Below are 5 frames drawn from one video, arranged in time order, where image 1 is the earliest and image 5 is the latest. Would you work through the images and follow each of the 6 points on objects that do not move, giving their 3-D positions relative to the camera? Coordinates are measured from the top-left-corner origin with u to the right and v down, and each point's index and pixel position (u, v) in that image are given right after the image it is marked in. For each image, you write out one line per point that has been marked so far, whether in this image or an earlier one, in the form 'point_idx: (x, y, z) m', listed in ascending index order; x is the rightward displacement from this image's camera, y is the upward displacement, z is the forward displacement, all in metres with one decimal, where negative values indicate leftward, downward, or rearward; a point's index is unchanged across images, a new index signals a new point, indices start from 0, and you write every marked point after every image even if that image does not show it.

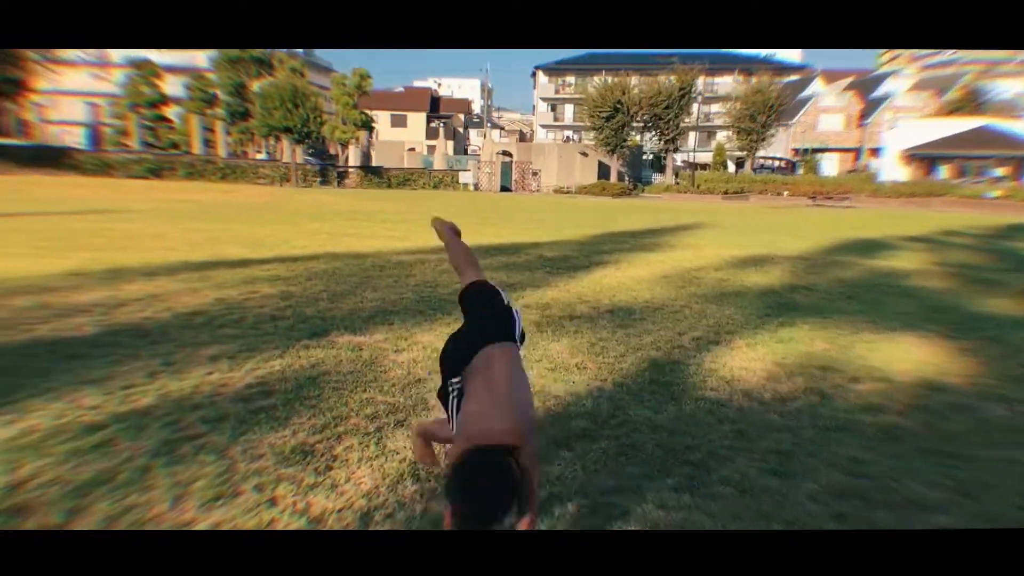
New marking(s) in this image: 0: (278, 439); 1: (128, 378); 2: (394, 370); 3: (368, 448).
0: (-0.9, -0.6, +2.9) m
1: (-2.0, -0.5, +3.7) m
2: (-0.6, -0.4, +4.0) m
3: (-0.6, -0.6, +2.8) m
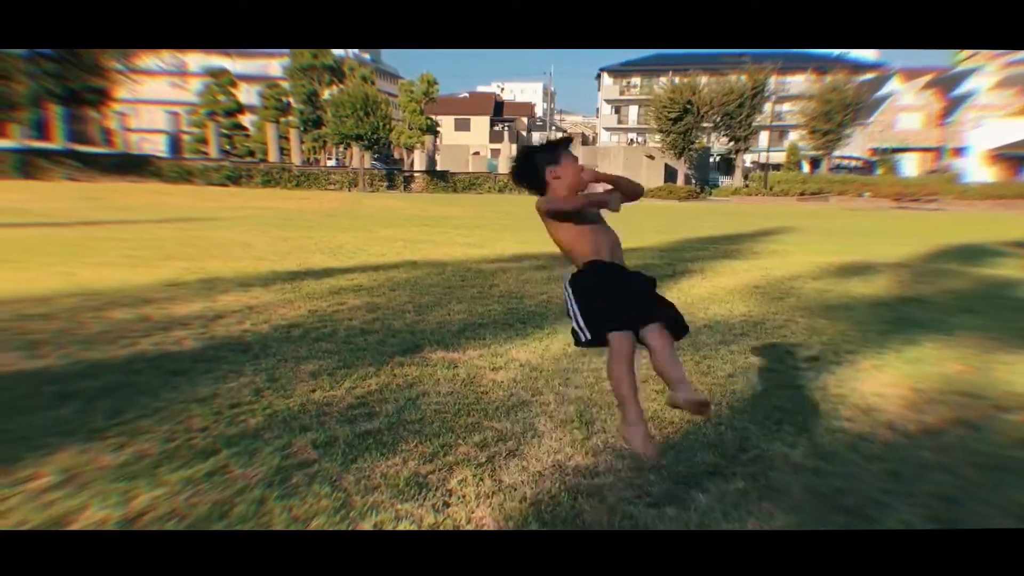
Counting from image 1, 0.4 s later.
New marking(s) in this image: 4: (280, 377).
0: (-0.5, -0.7, +2.8) m
1: (-1.4, -0.6, +3.7) m
2: (-0.1, -0.5, +3.8) m
3: (-0.1, -0.7, +2.7) m
4: (-1.3, -0.5, +4.0) m
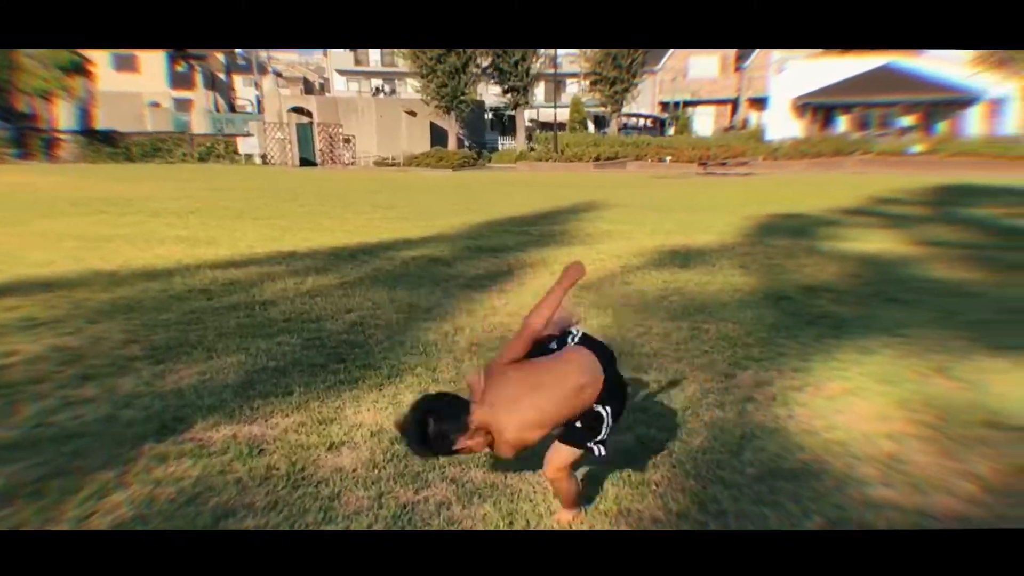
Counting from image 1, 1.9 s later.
0: (-0.5, -0.8, +1.2) m
1: (-1.7, -0.7, +1.7) m
2: (-0.5, -0.6, +2.3) m
3: (-0.1, -0.8, +1.2) m
4: (-1.7, -0.7, +2.0) m
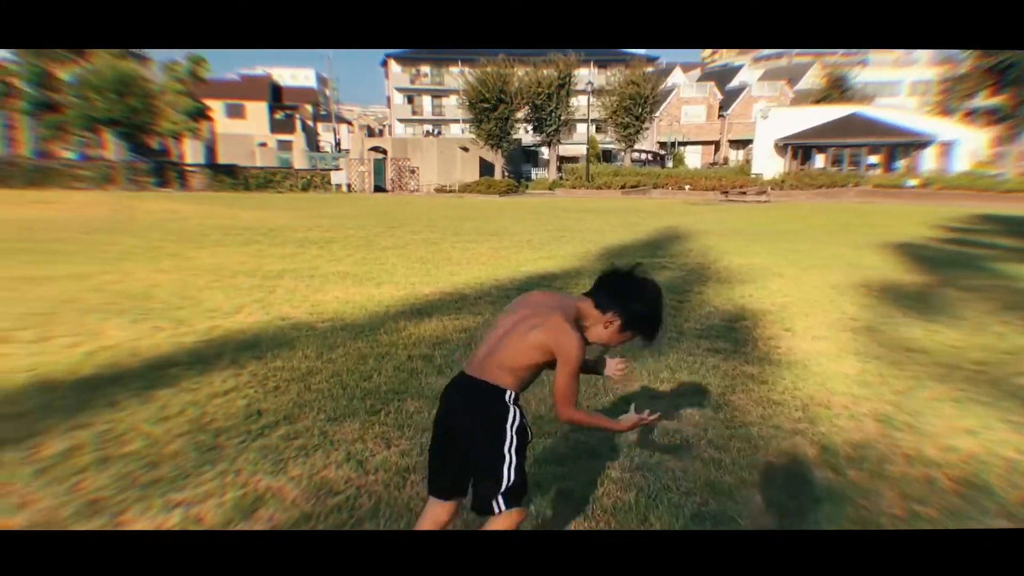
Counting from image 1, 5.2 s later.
0: (+1.1, -1.3, -0.9) m
1: (-0.1, -1.2, -0.3) m
2: (+1.1, -1.1, +0.2) m
3: (+1.4, -1.3, -0.9) m
4: (-0.1, -1.1, 0.0) m
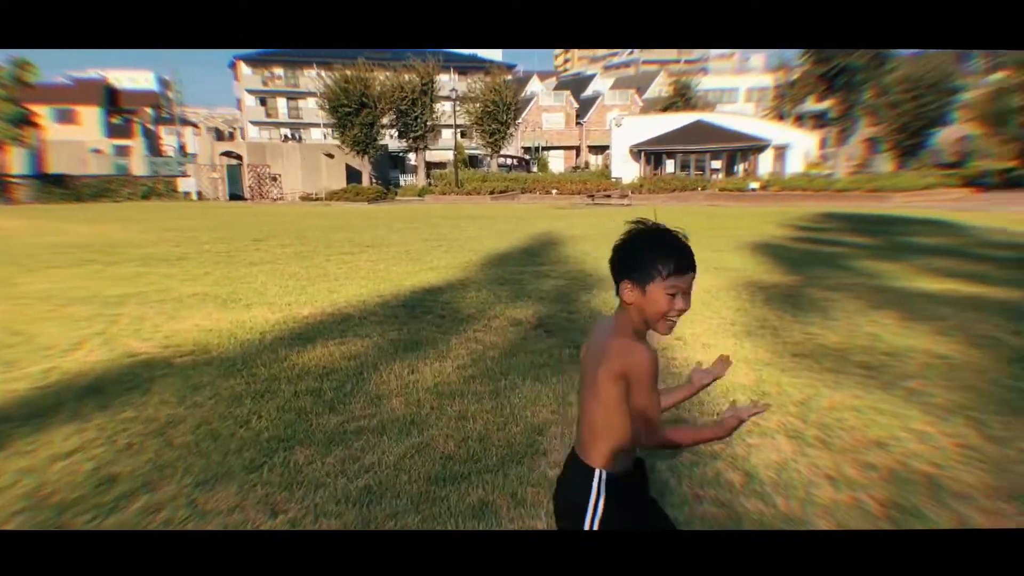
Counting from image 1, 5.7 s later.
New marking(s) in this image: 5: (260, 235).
0: (+1.5, -1.4, -1.0) m
1: (+0.2, -1.3, -0.6) m
2: (+1.3, -1.2, +0.1) m
3: (+1.8, -1.4, -0.9) m
4: (+0.2, -1.2, -0.3) m
5: (-5.6, +1.2, +16.5) m
